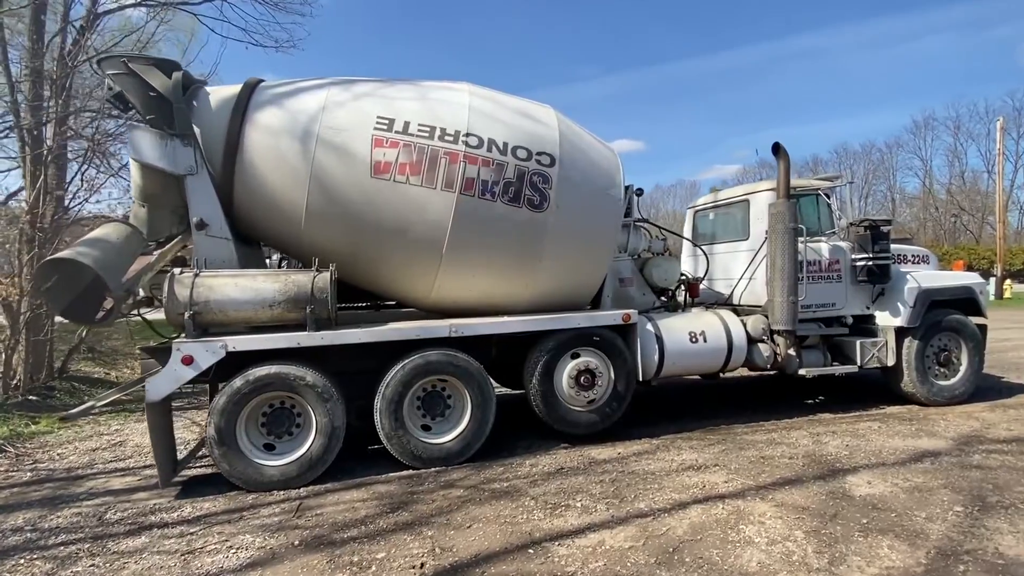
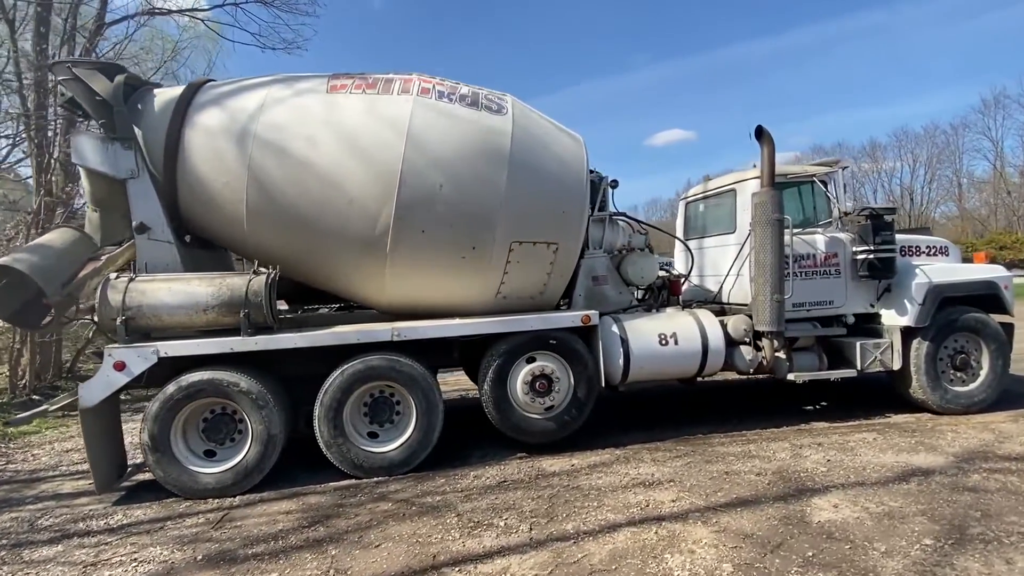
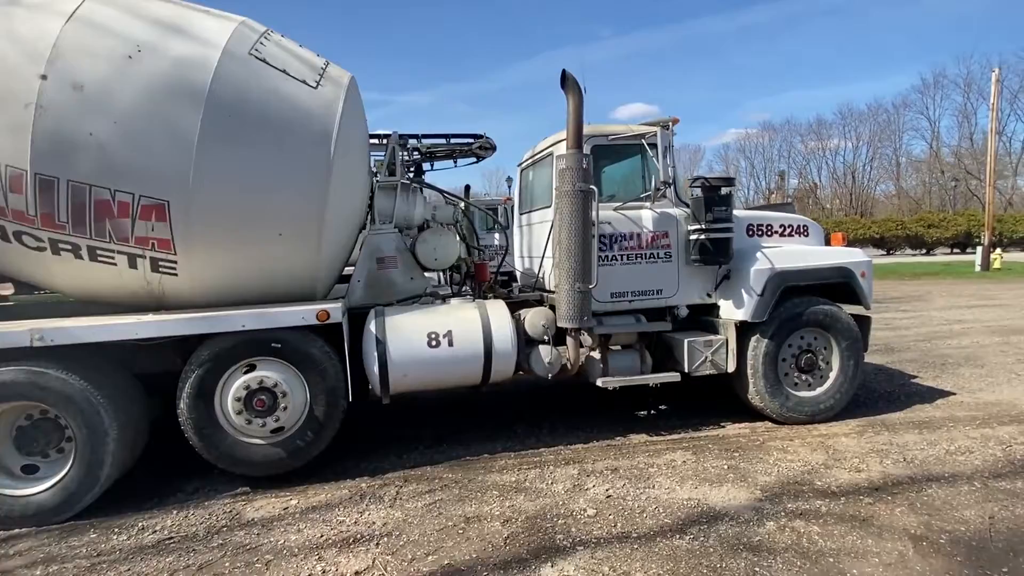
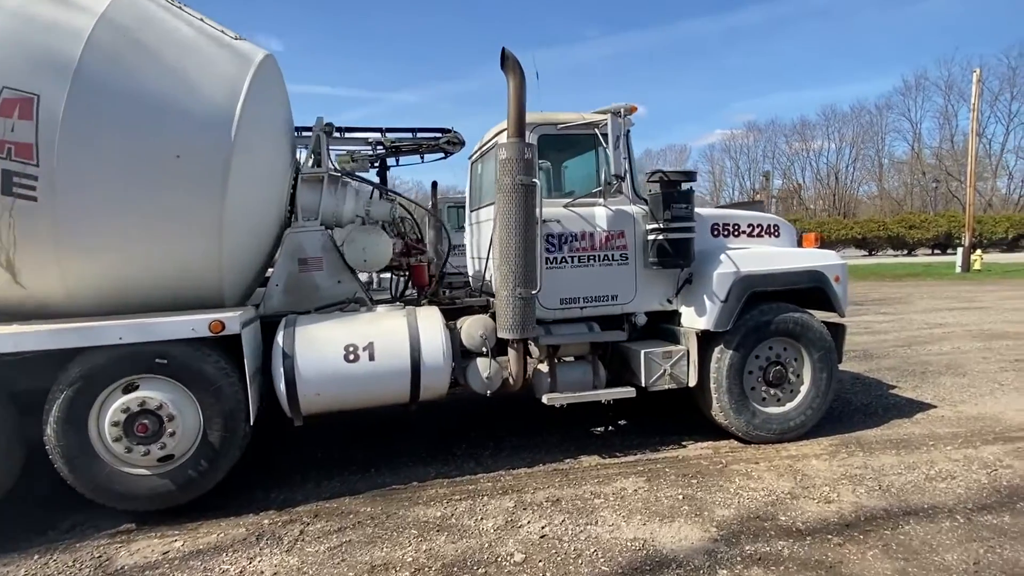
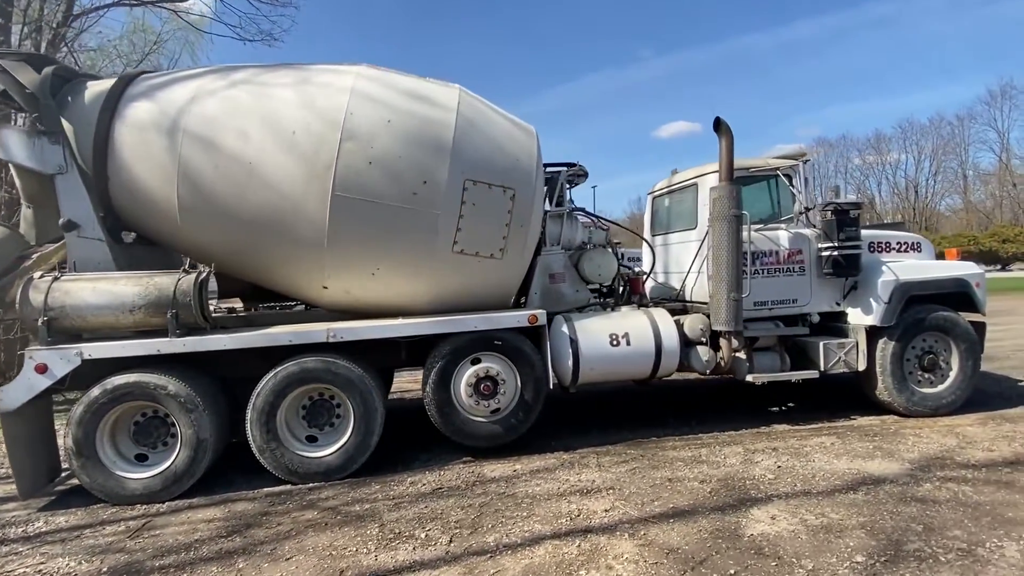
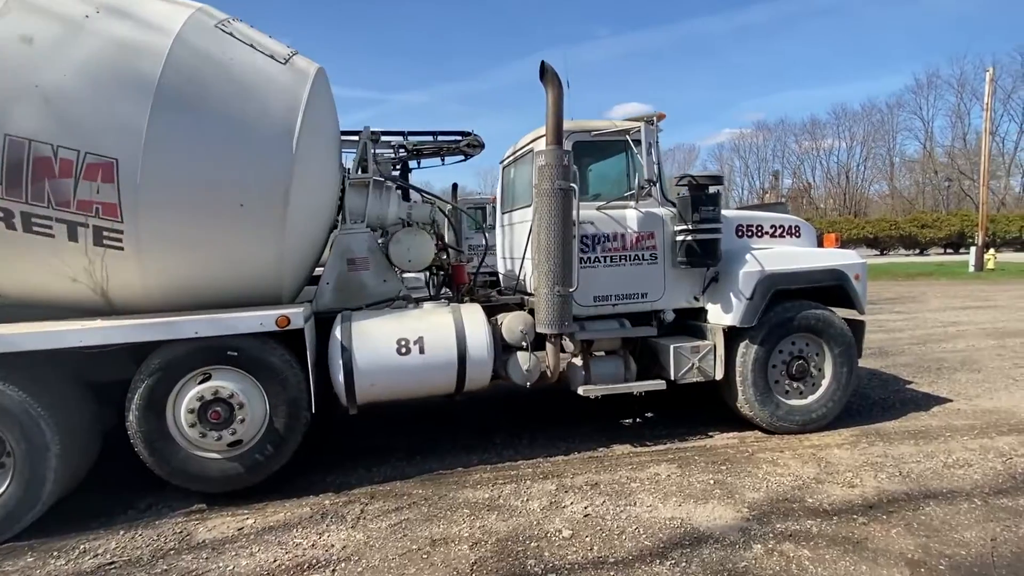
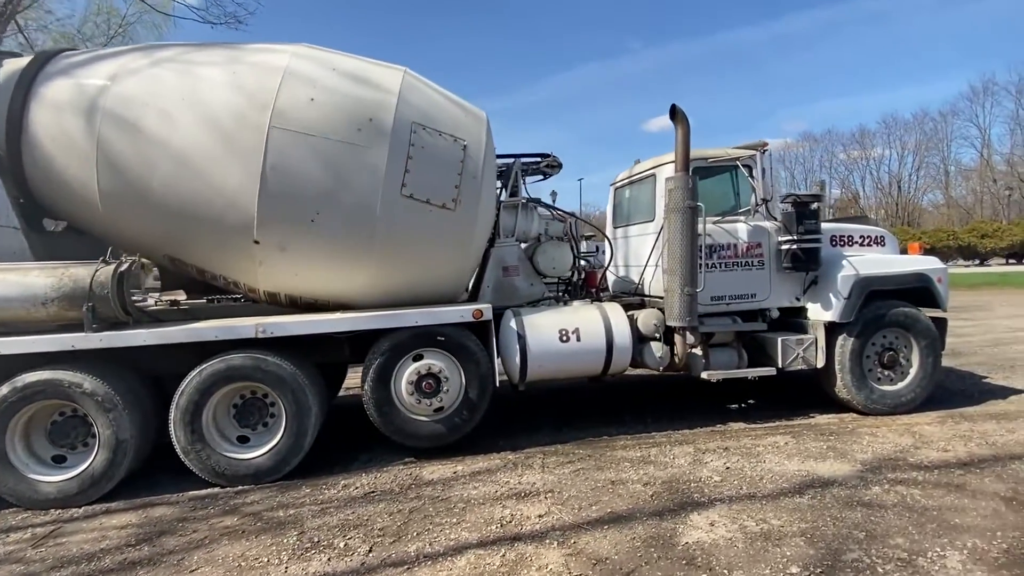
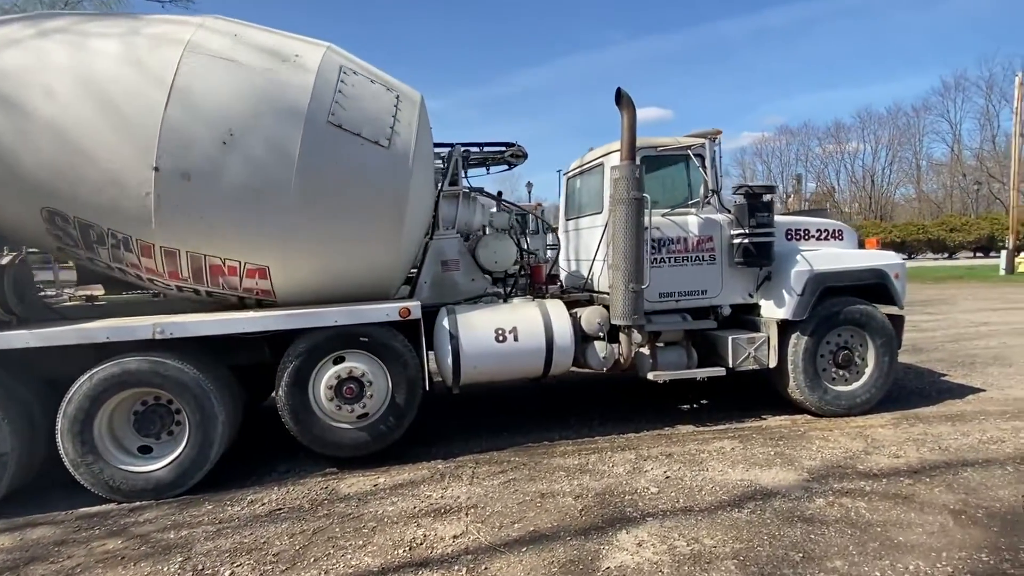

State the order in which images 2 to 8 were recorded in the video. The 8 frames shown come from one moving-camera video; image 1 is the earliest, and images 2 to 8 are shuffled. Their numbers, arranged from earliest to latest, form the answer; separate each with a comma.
2, 5, 7, 8, 3, 6, 4
